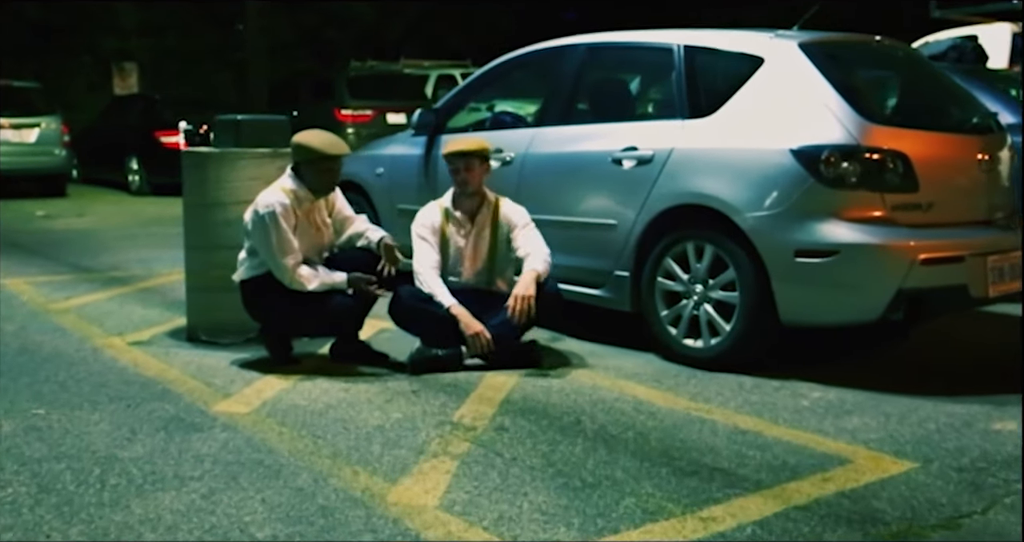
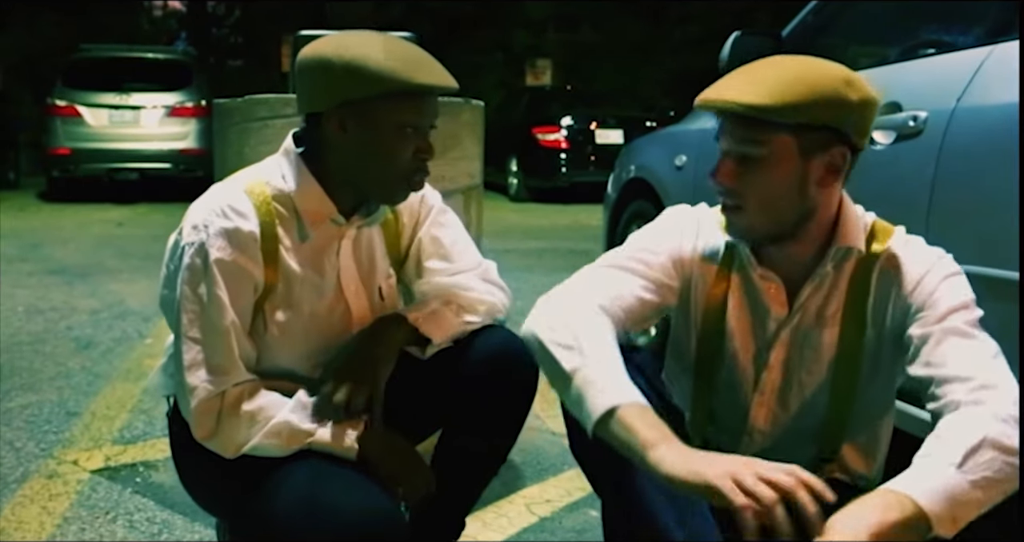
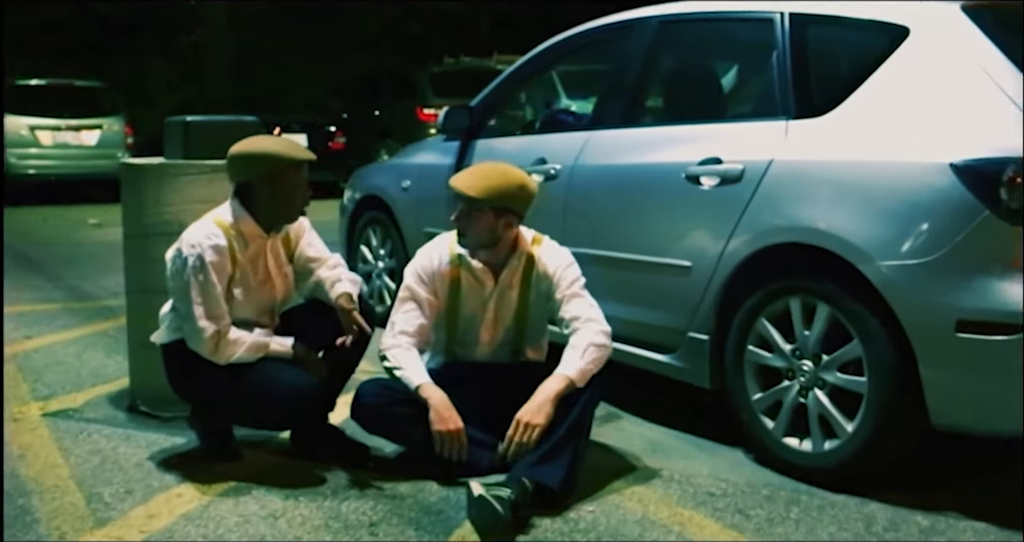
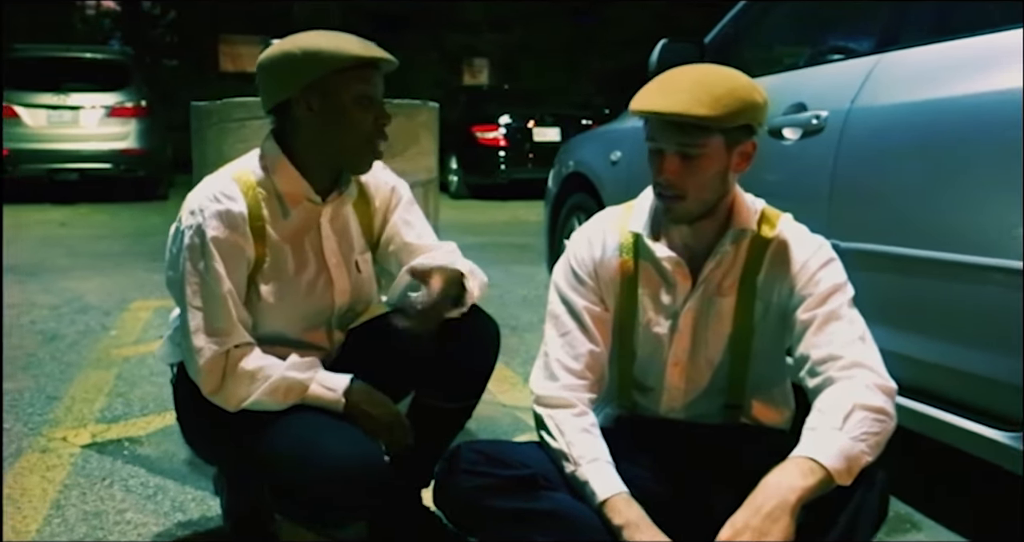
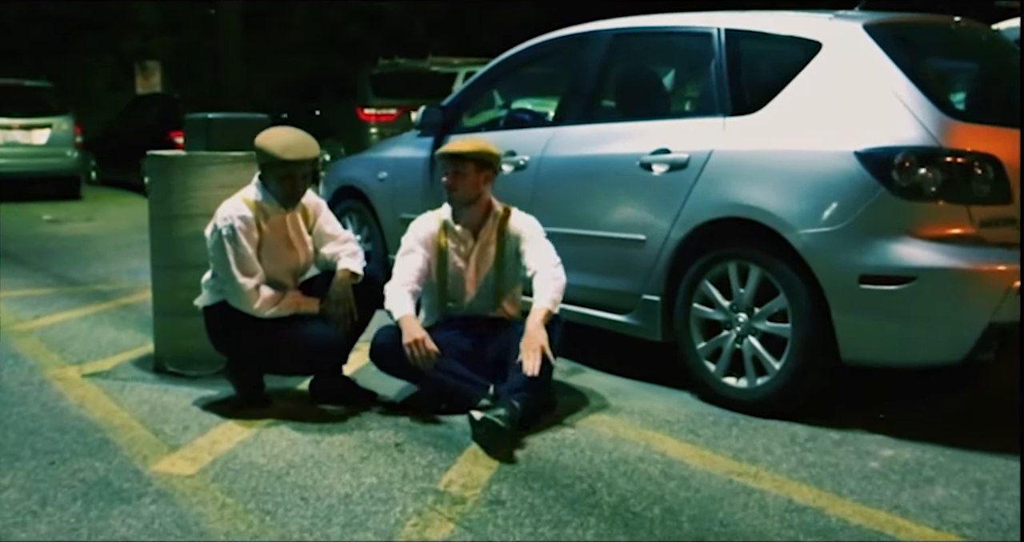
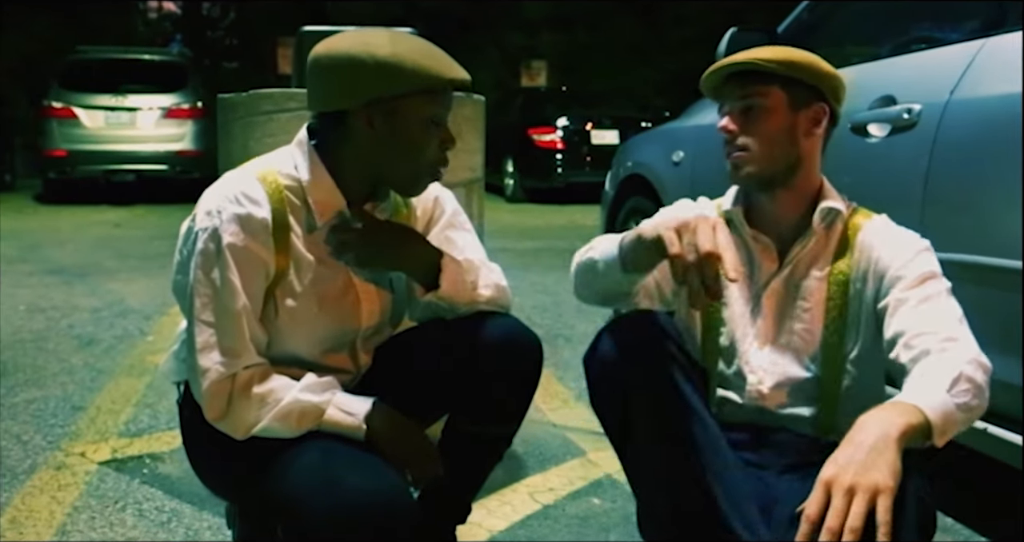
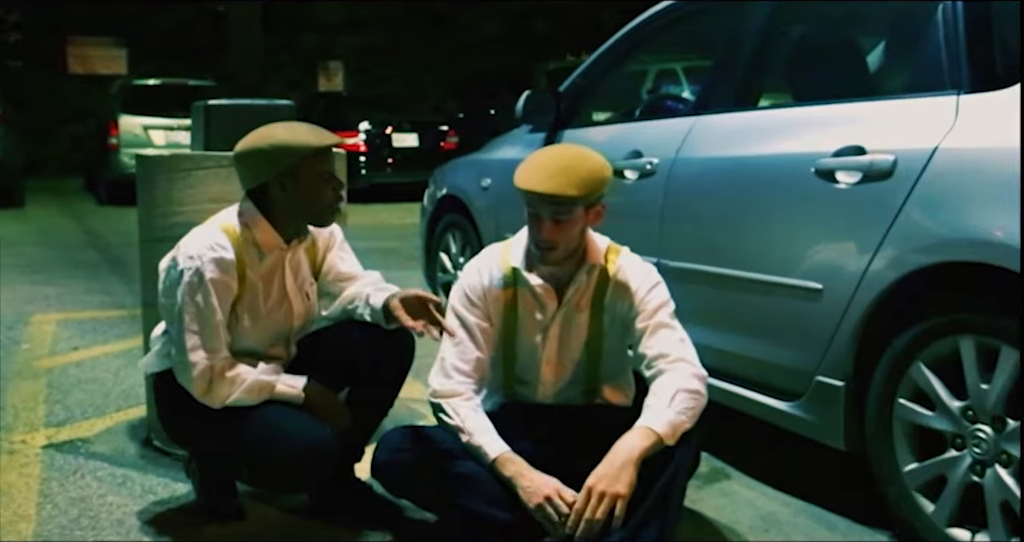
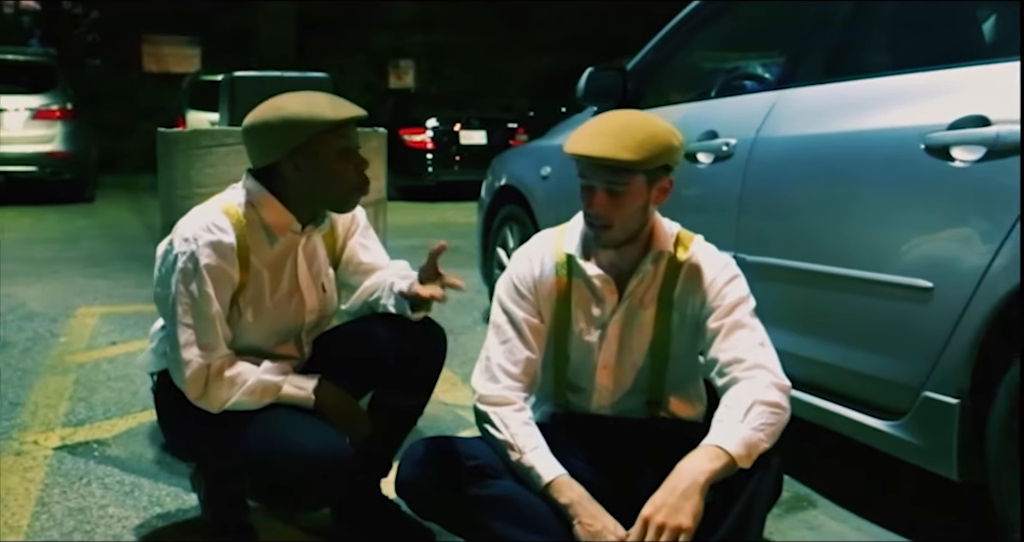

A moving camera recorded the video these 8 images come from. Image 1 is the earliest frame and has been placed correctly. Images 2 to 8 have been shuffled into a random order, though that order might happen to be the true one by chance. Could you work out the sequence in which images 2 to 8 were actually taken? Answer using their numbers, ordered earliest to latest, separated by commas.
5, 3, 7, 8, 4, 6, 2
